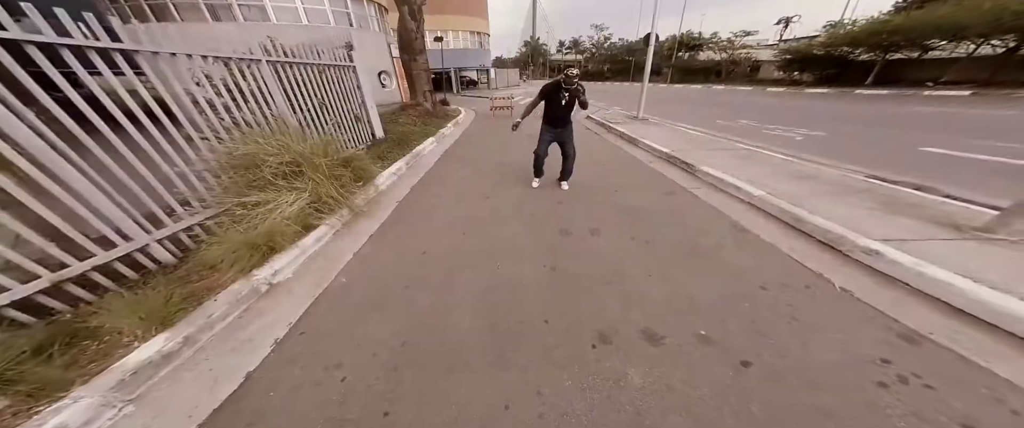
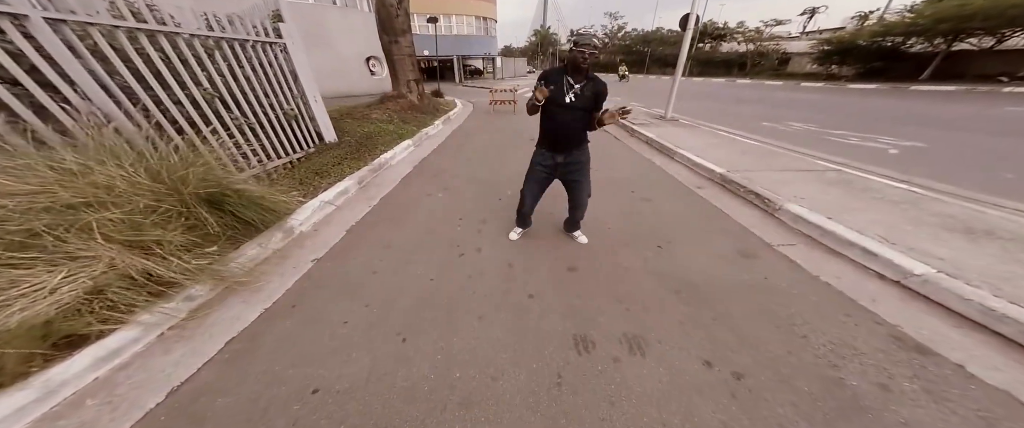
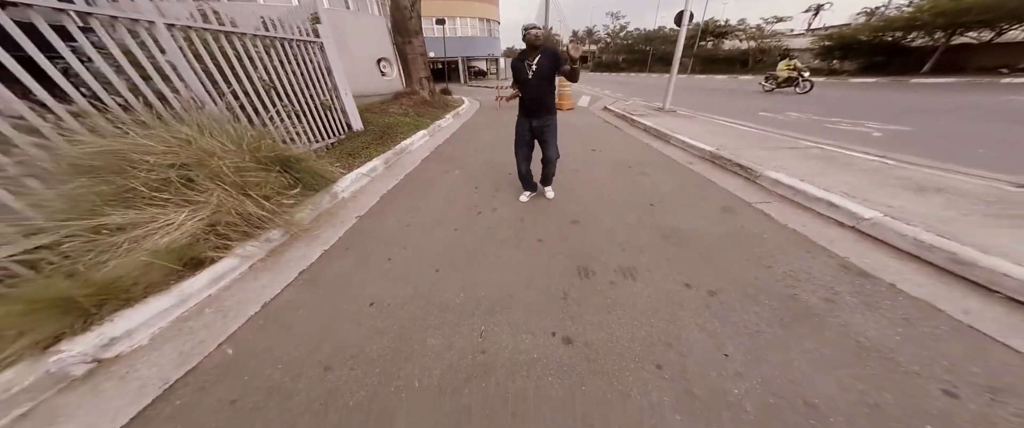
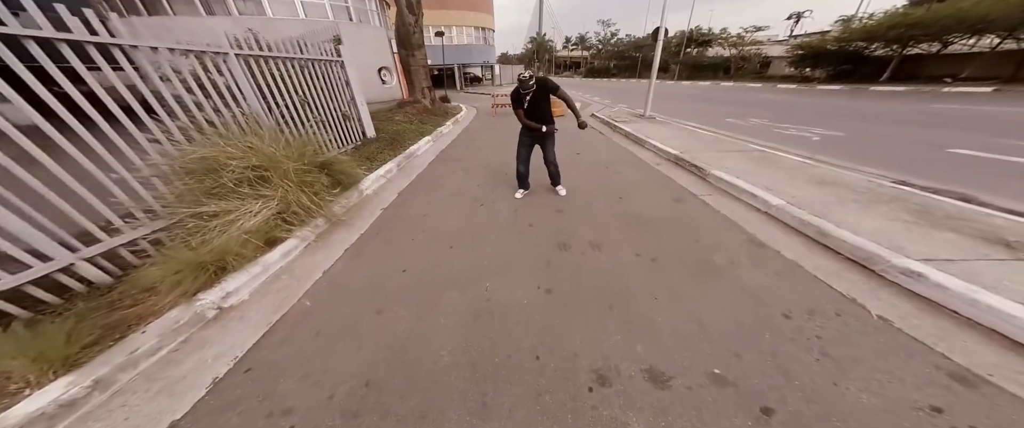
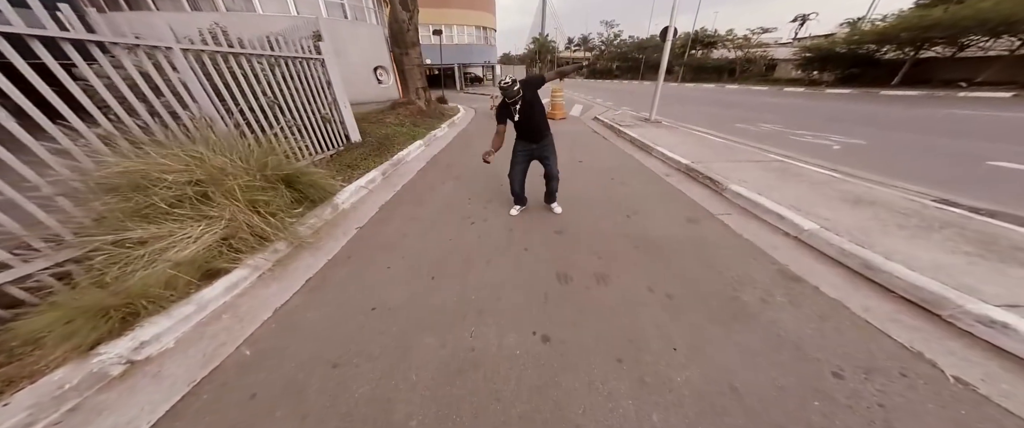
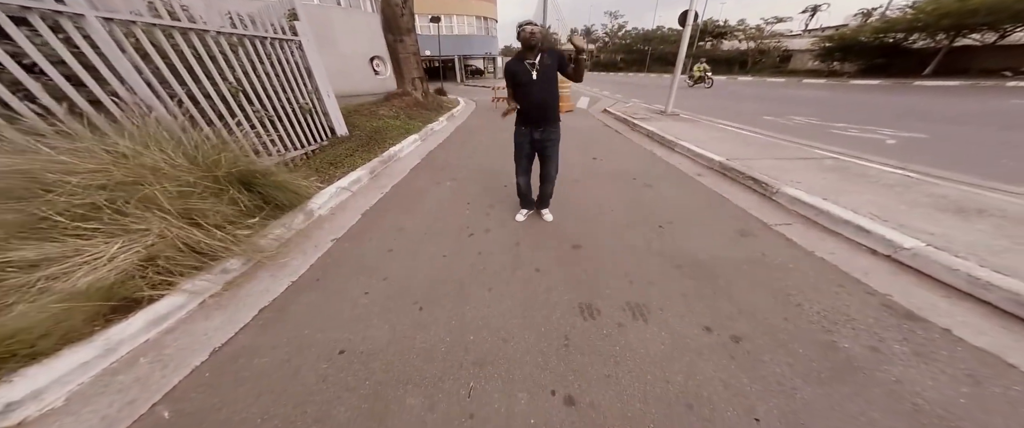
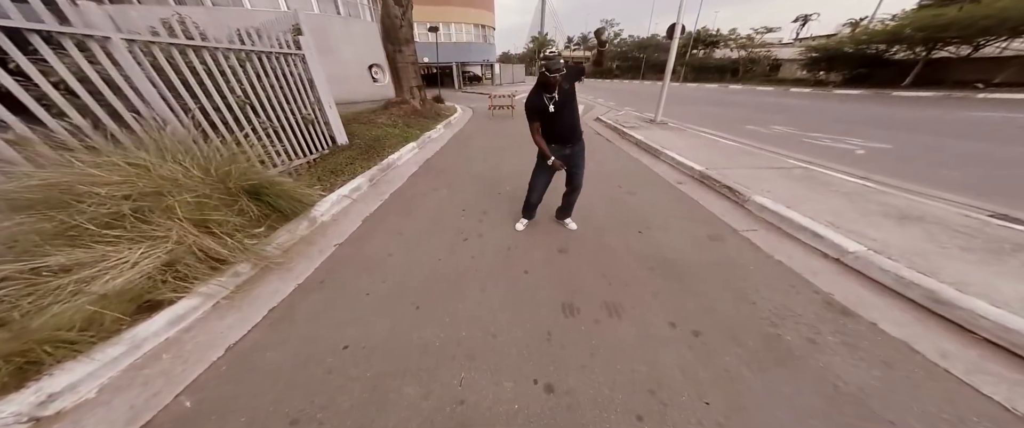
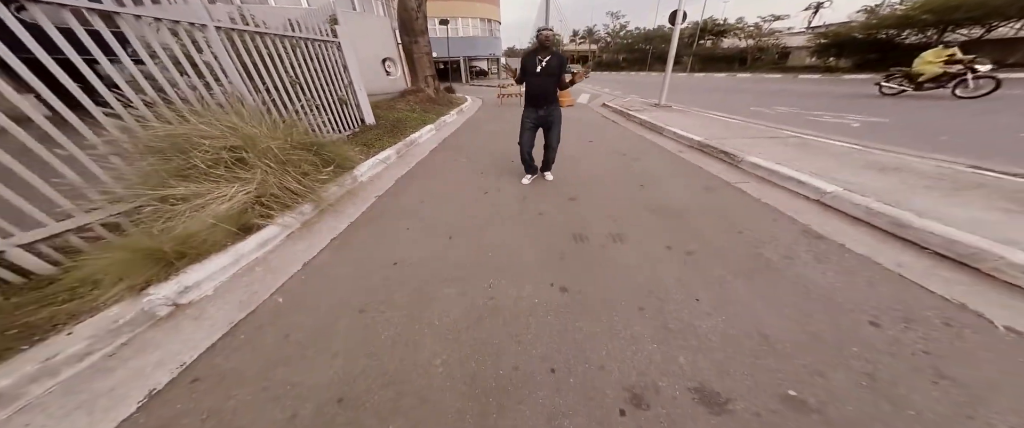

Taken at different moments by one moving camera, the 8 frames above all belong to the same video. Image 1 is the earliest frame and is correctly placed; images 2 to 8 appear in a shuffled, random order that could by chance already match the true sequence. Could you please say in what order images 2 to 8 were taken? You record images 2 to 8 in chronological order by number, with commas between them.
4, 5, 7, 2, 6, 3, 8
